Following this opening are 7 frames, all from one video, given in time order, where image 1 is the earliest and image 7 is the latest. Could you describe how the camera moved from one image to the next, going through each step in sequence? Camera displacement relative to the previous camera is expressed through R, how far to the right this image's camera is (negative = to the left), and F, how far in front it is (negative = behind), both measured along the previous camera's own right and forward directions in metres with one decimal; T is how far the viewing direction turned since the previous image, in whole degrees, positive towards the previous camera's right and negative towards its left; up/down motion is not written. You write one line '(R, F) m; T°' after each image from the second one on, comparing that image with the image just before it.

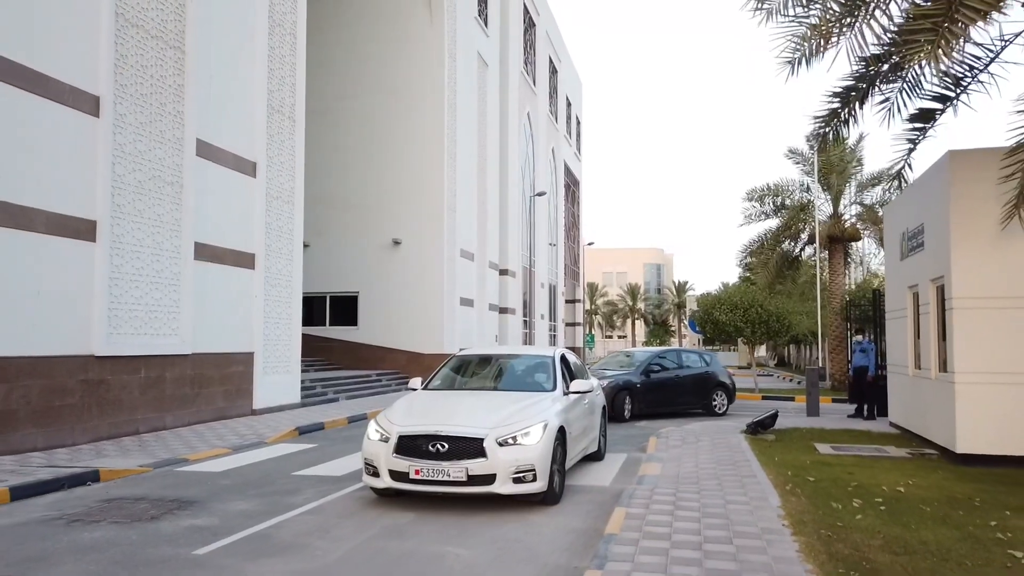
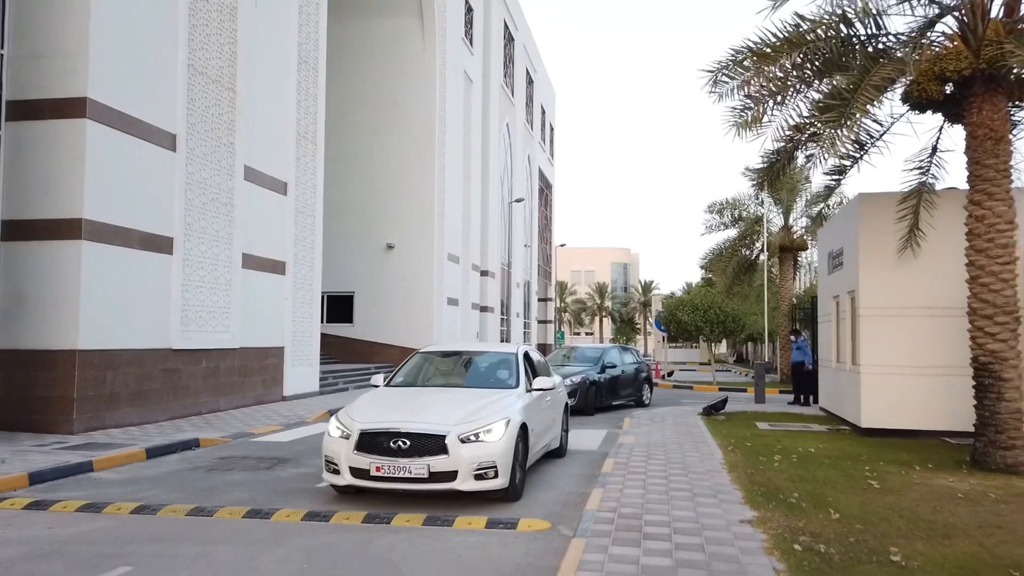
(-0.7, -2.6) m; +3°
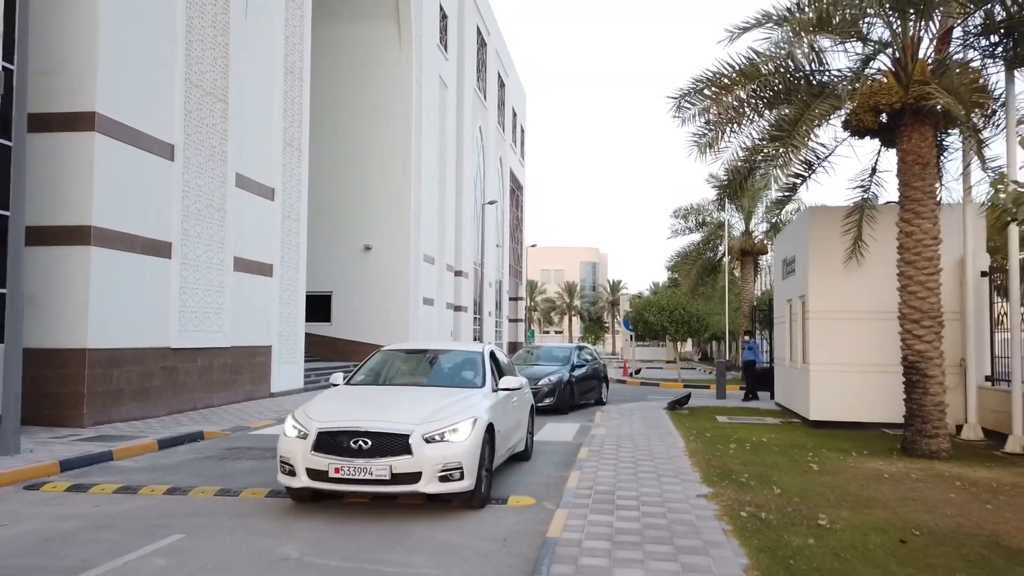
(-0.2, -1.0) m; +2°
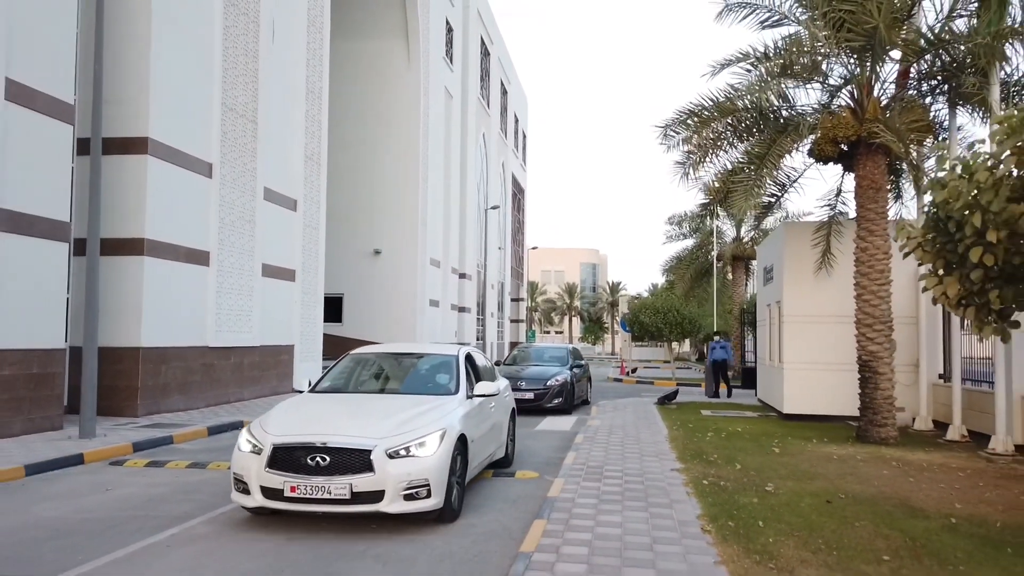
(-0.1, -1.6) m; 0°
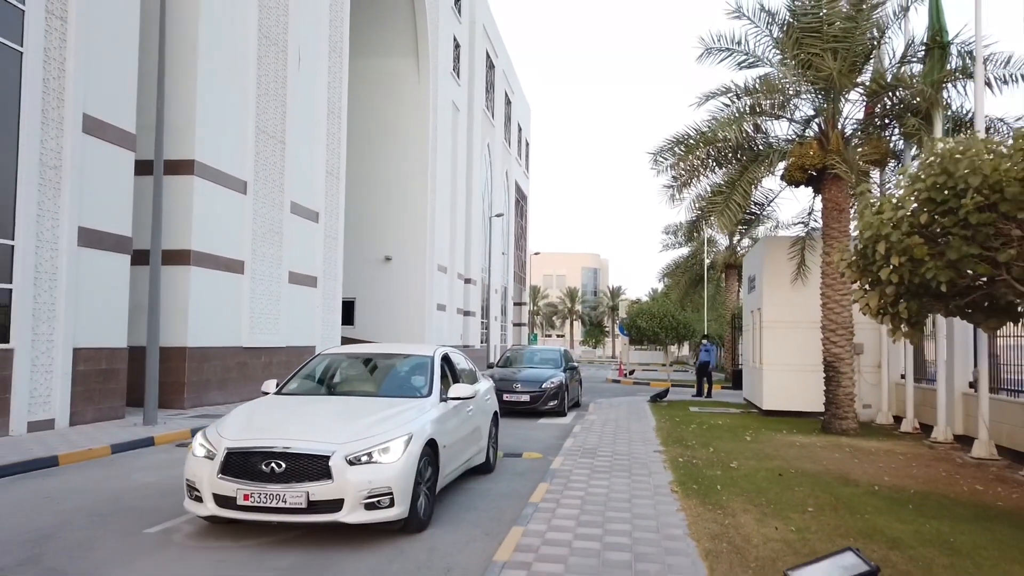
(-0.1, -1.7) m; 0°
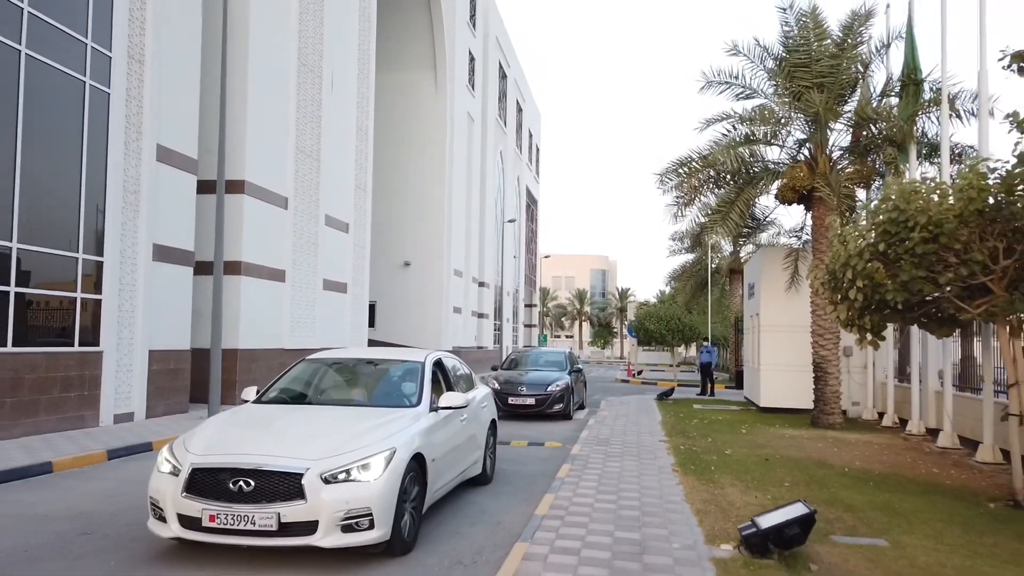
(-0.3, -1.6) m; -1°
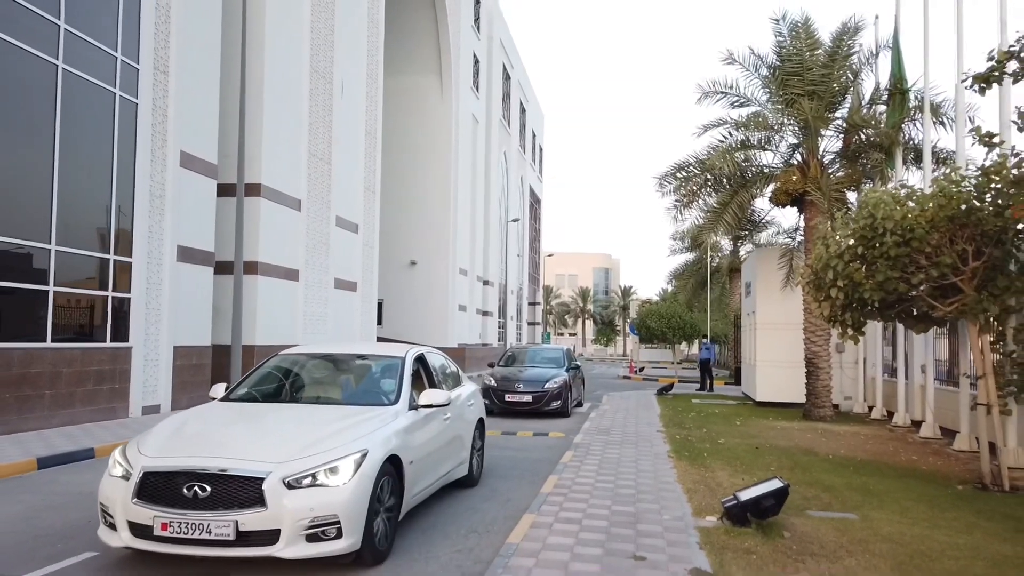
(0.0, -0.7) m; 0°
